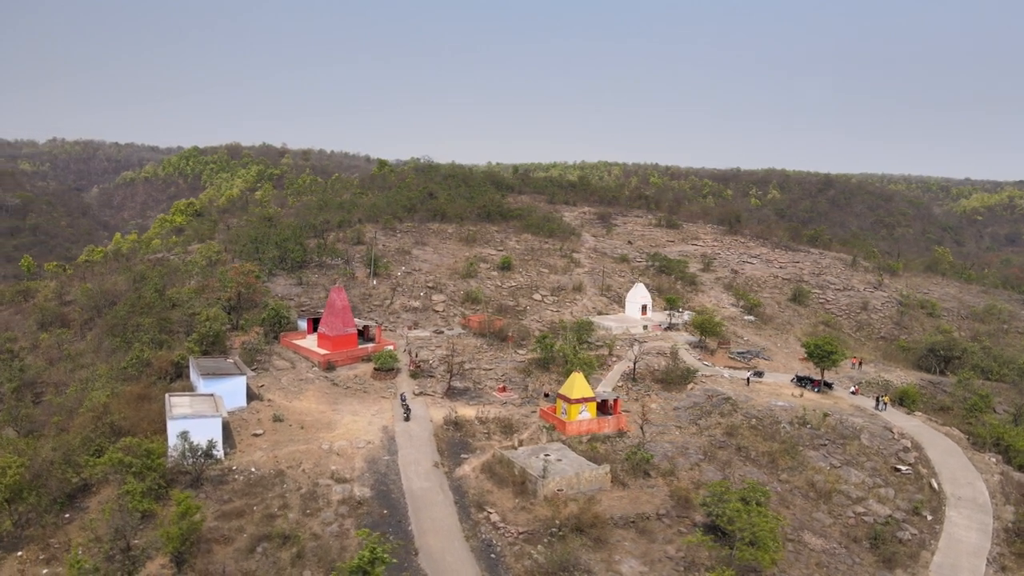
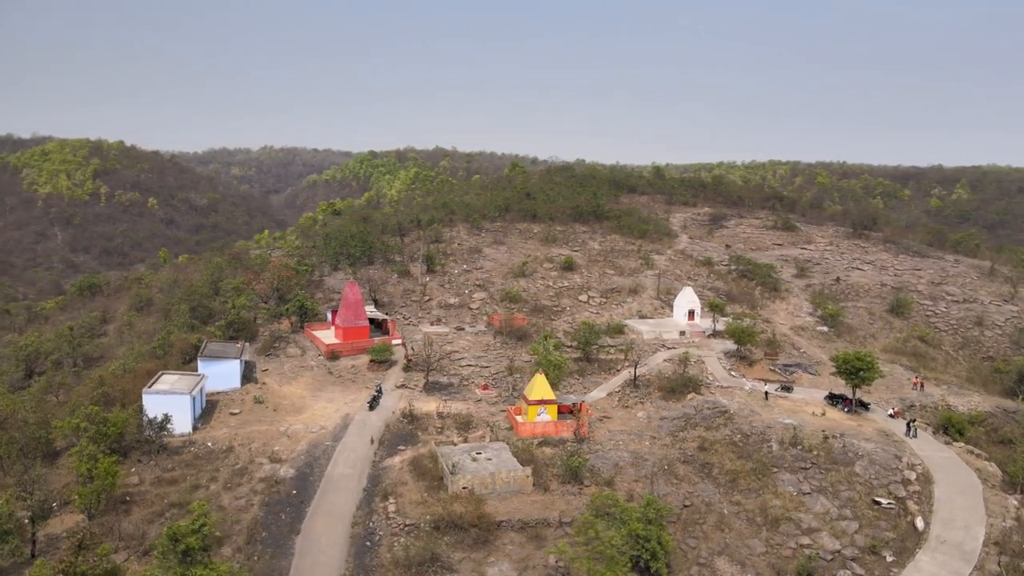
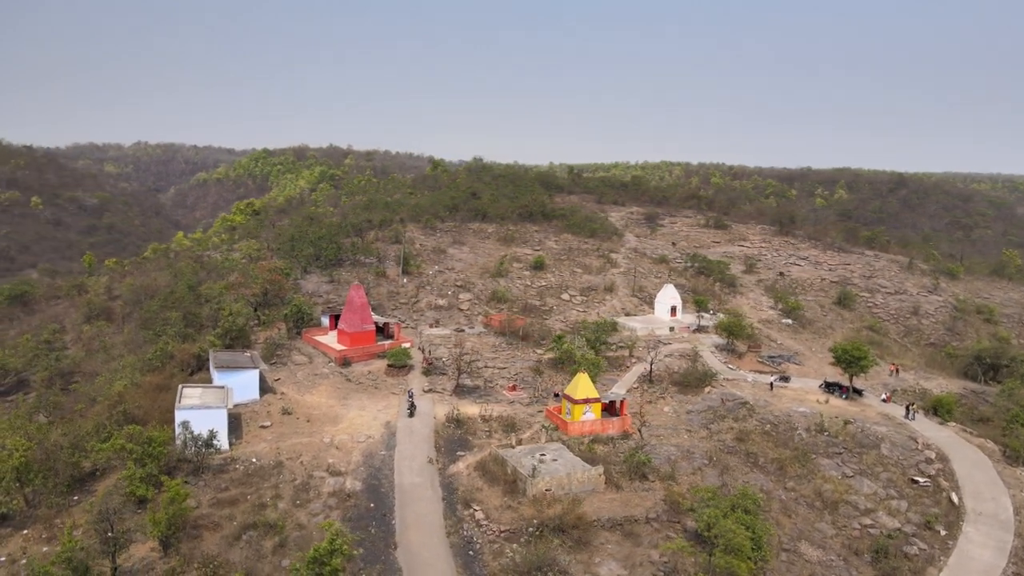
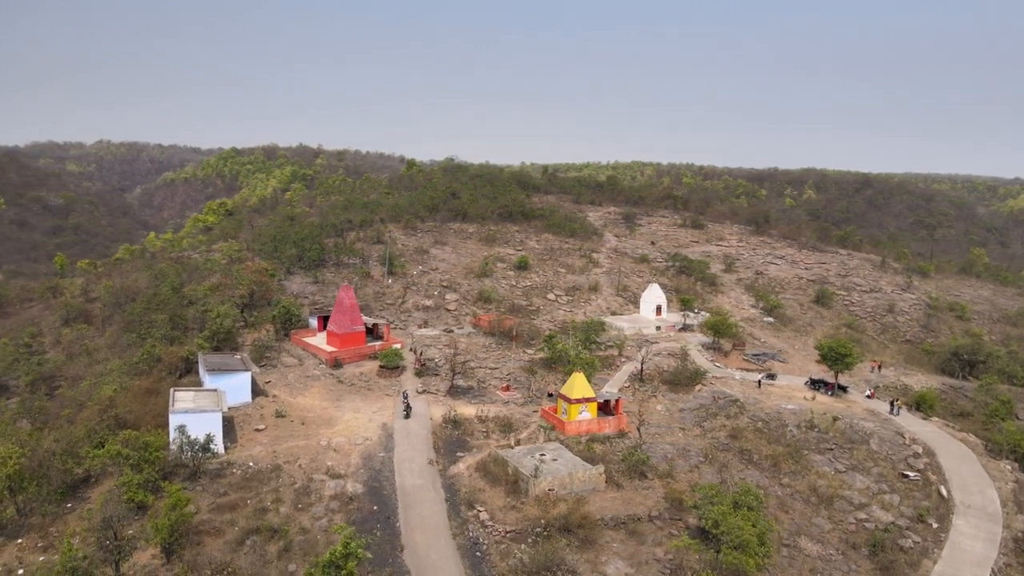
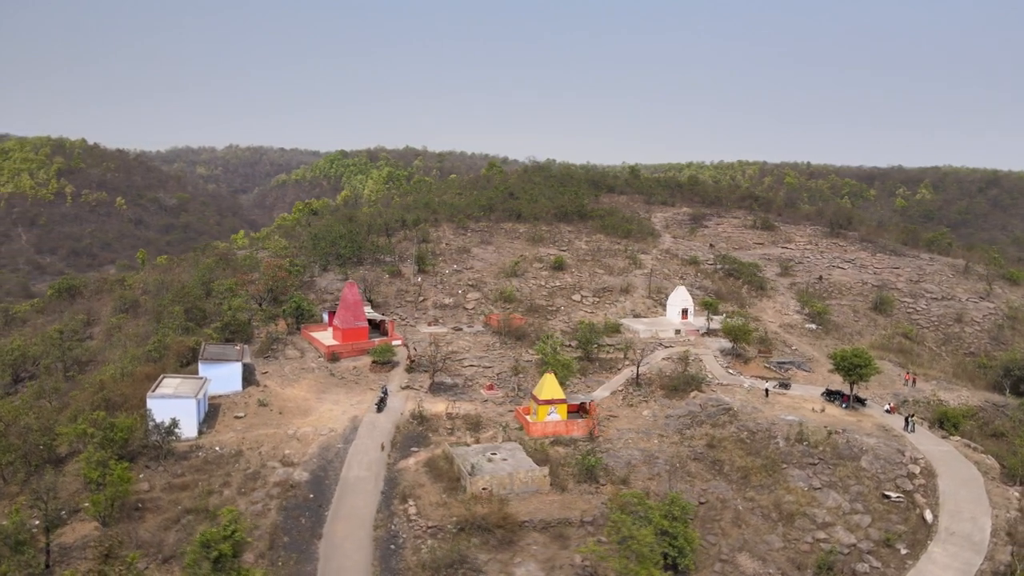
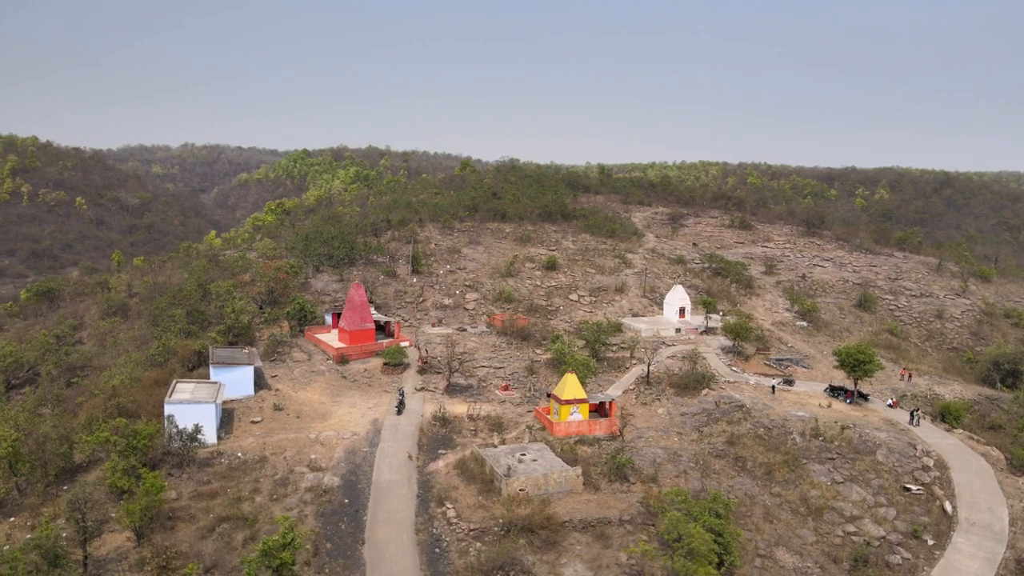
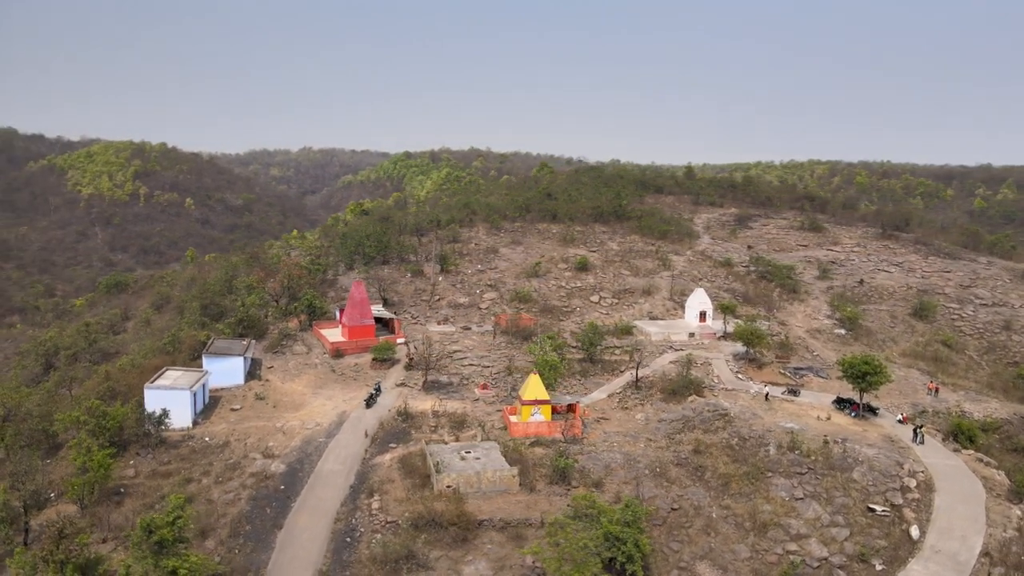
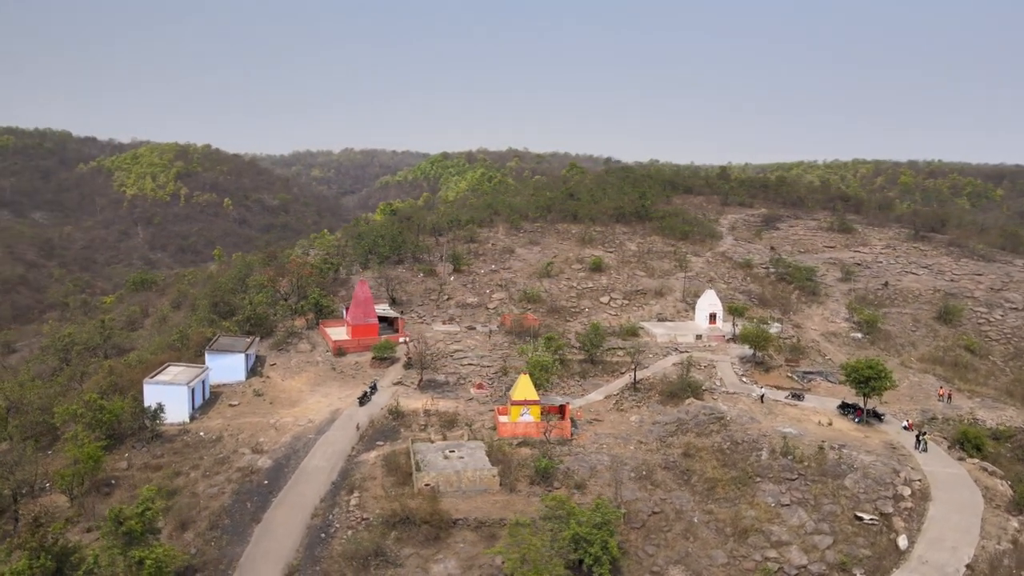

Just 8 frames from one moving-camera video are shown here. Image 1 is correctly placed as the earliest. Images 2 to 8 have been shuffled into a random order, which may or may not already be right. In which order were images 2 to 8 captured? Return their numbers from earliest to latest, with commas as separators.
4, 3, 6, 5, 2, 7, 8
